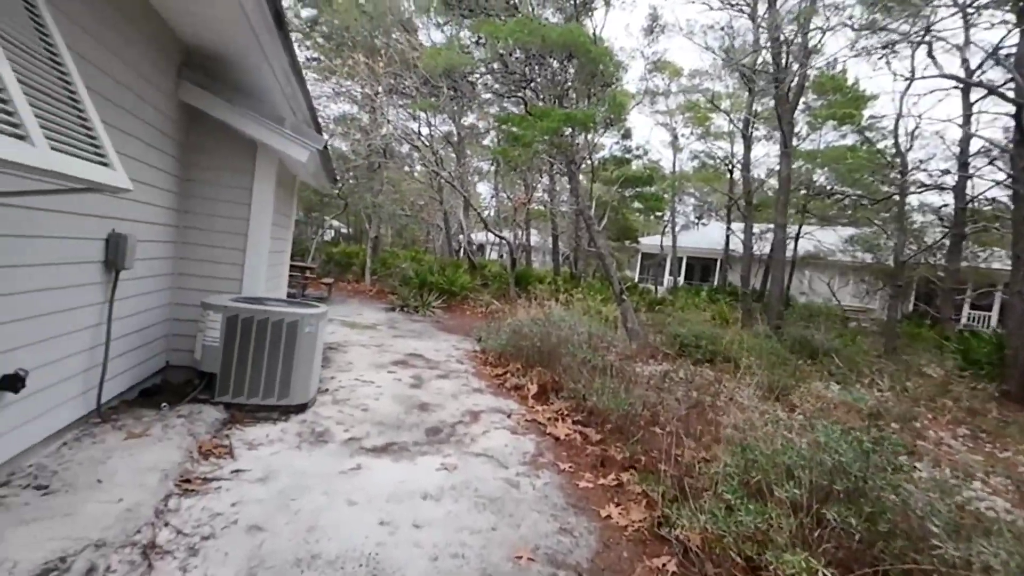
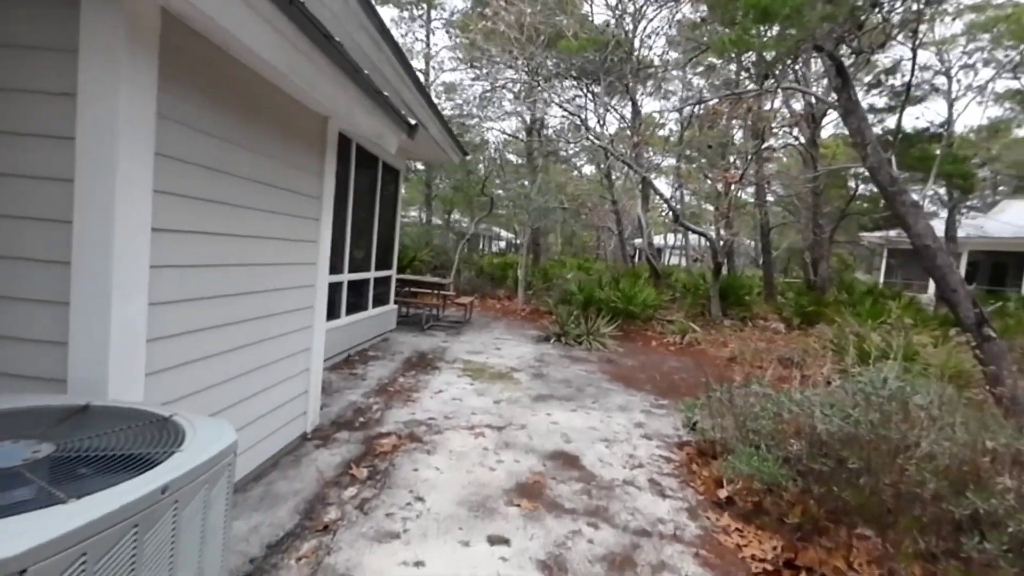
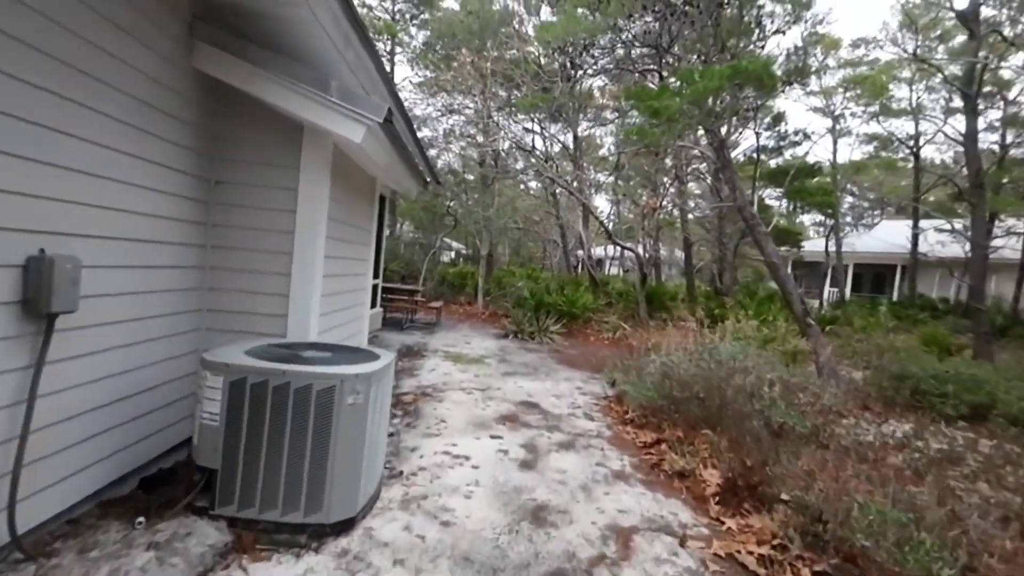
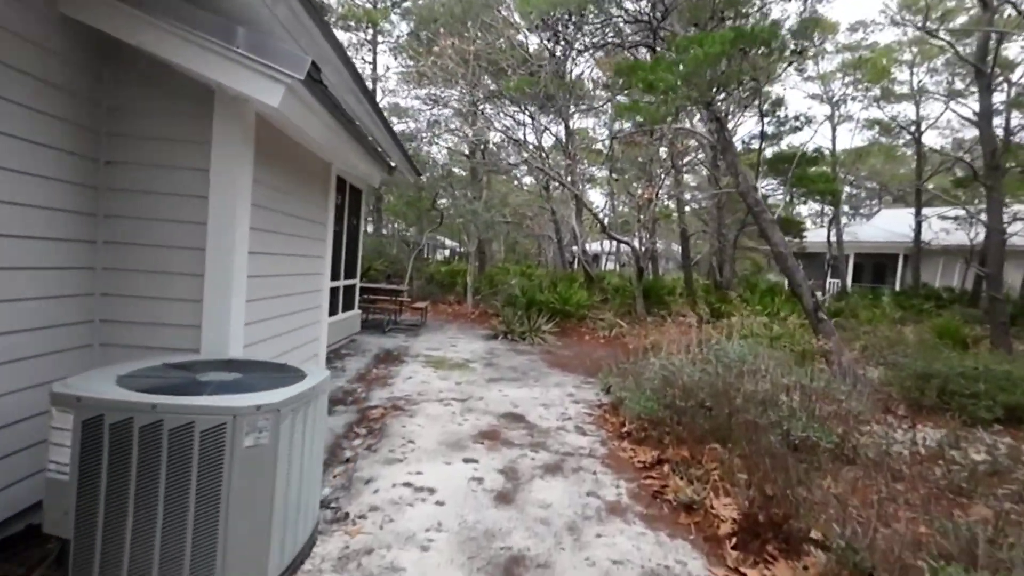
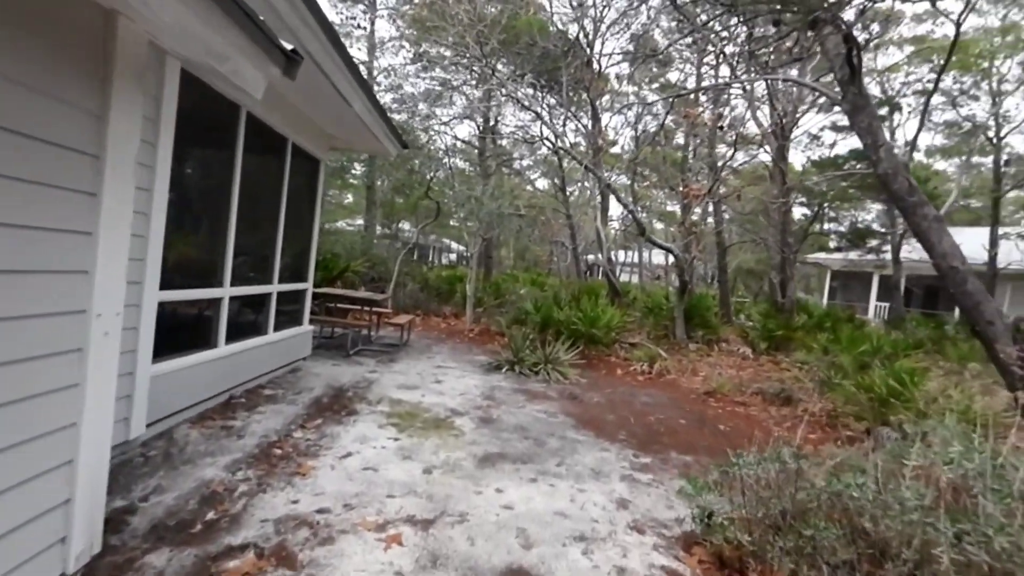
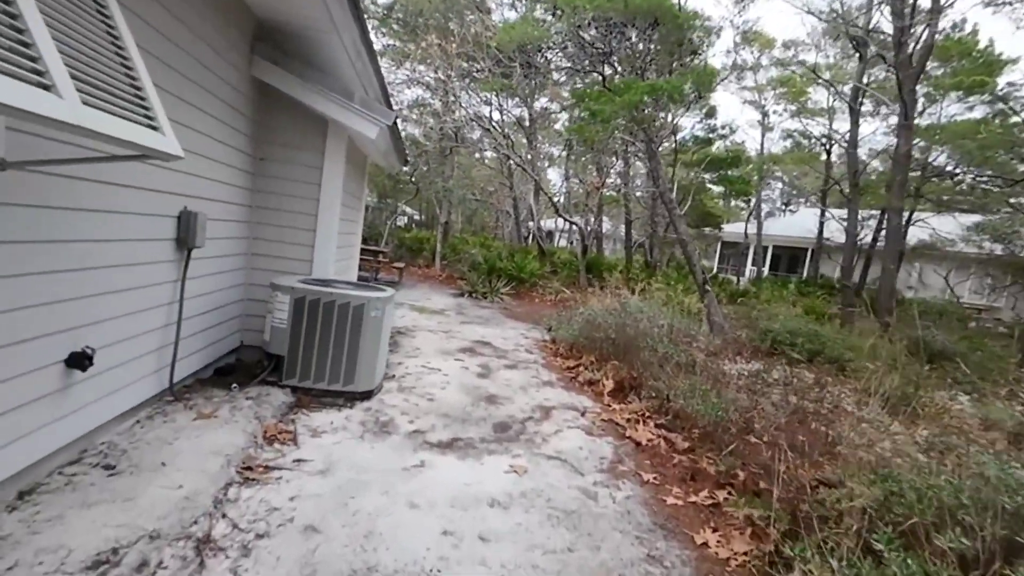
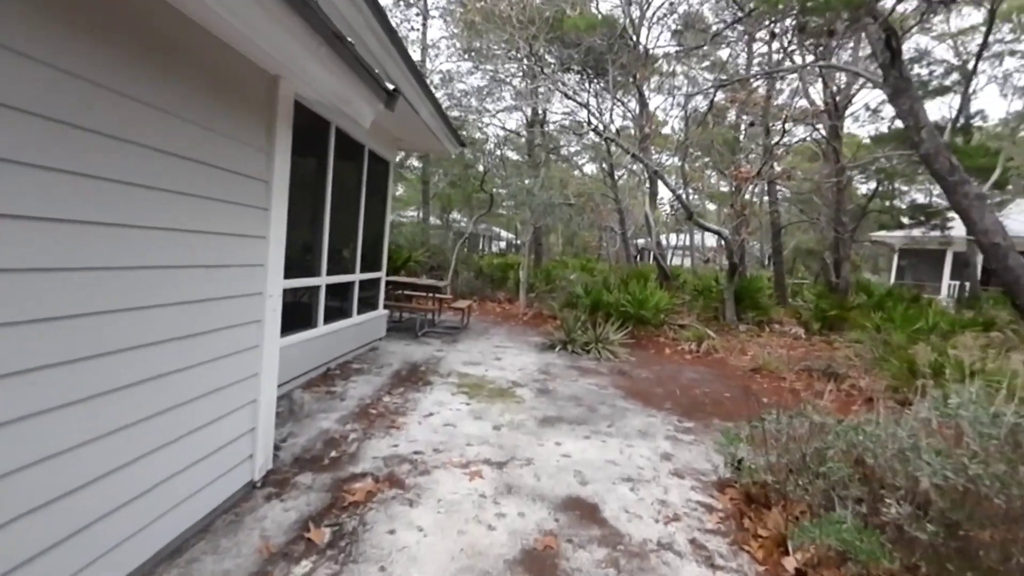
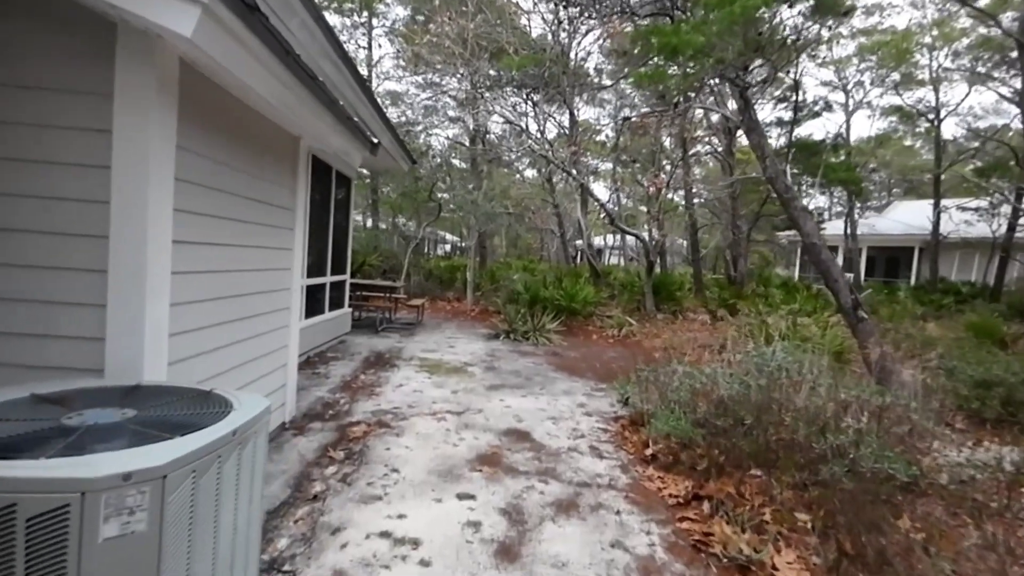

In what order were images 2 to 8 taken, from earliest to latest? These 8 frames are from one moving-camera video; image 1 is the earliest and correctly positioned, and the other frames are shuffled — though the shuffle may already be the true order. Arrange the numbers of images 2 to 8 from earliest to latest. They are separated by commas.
6, 3, 4, 8, 2, 7, 5
